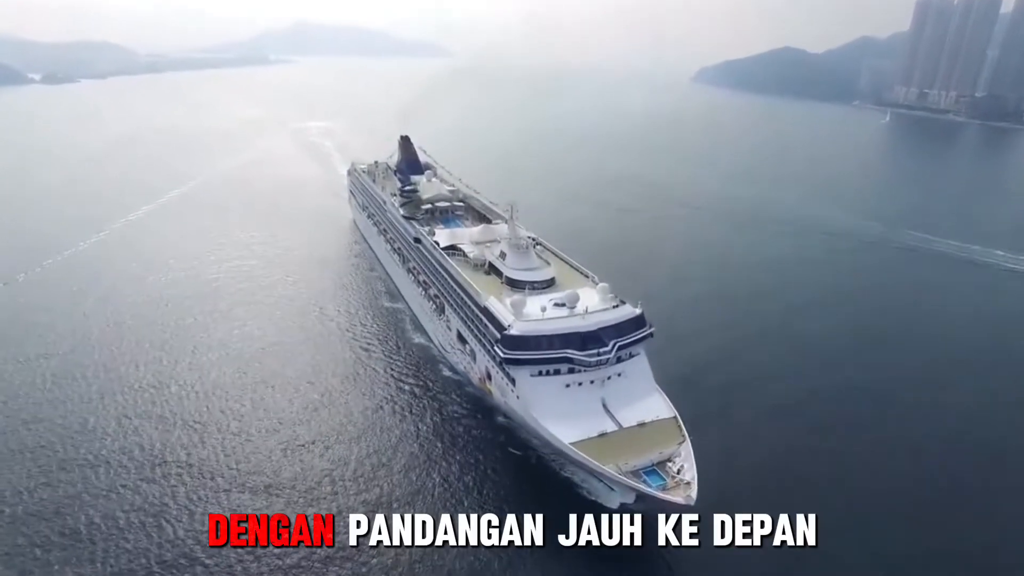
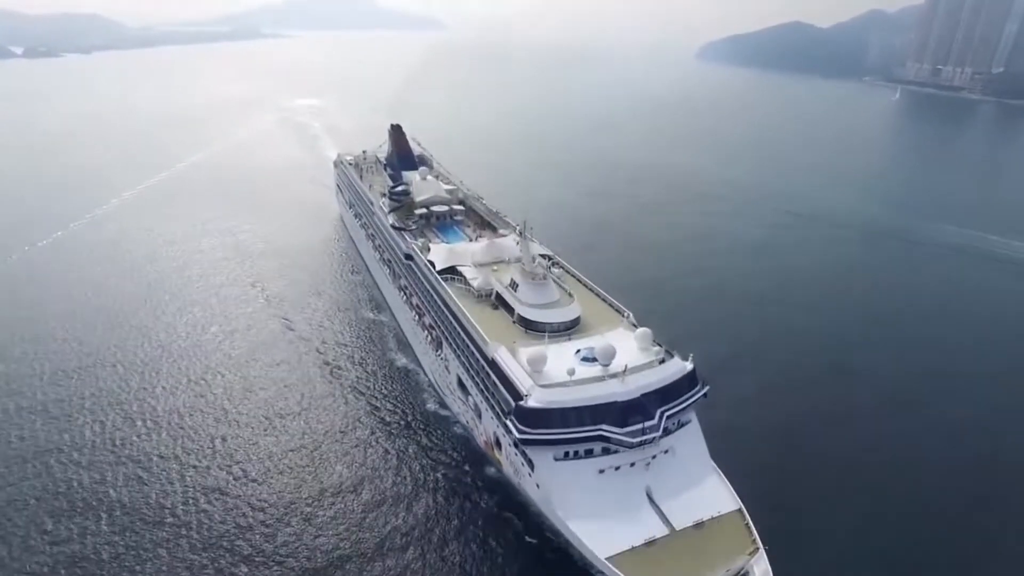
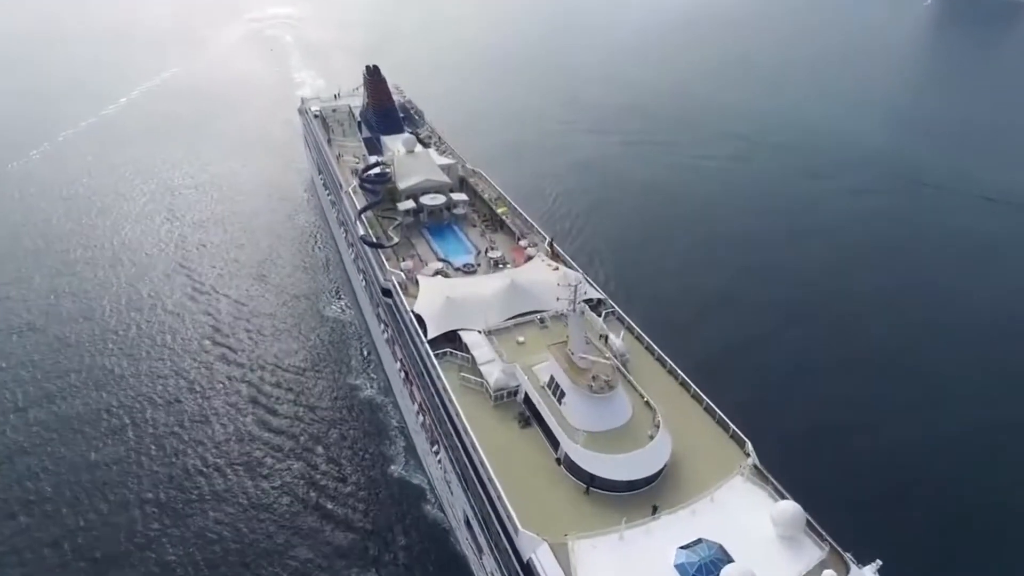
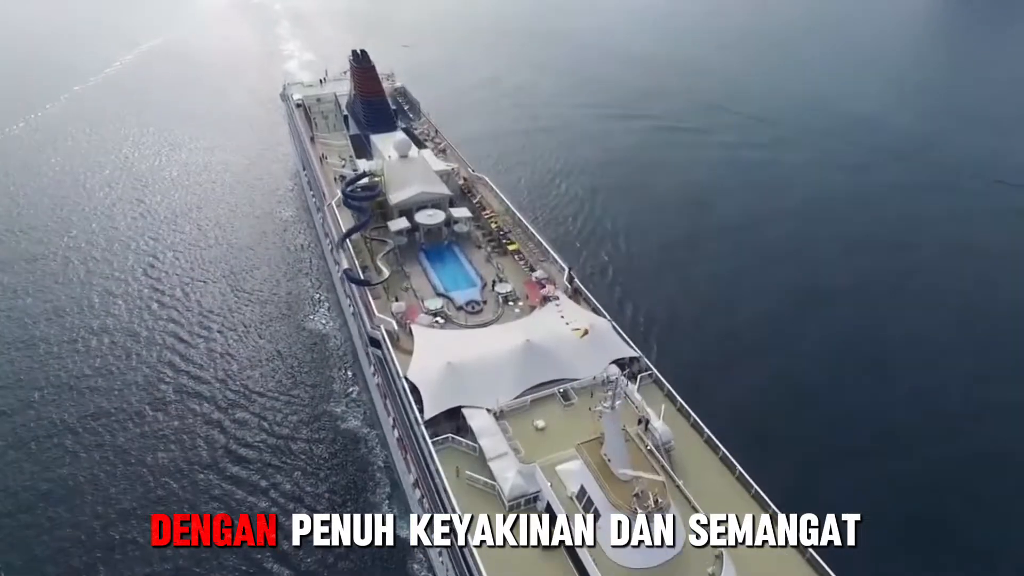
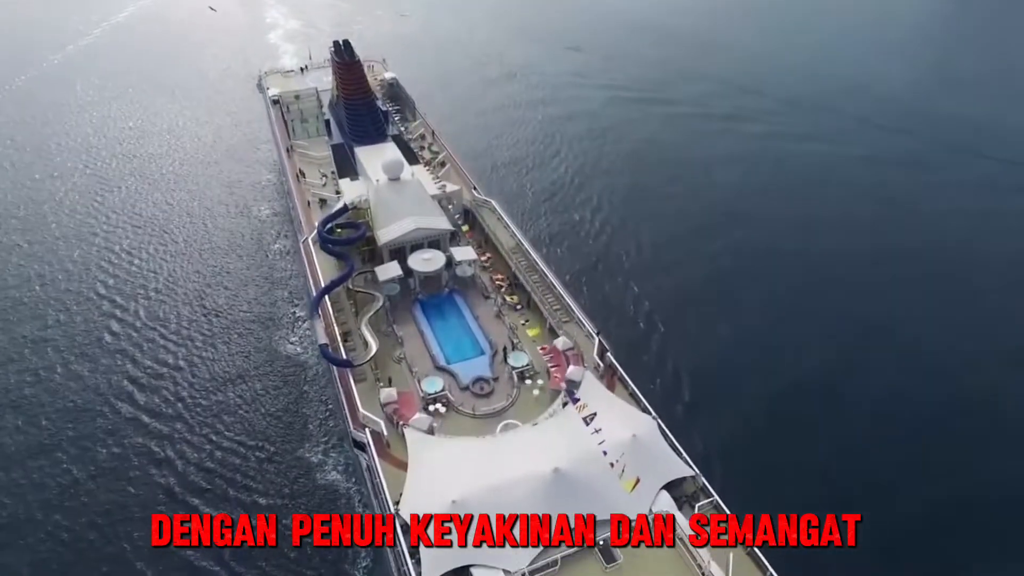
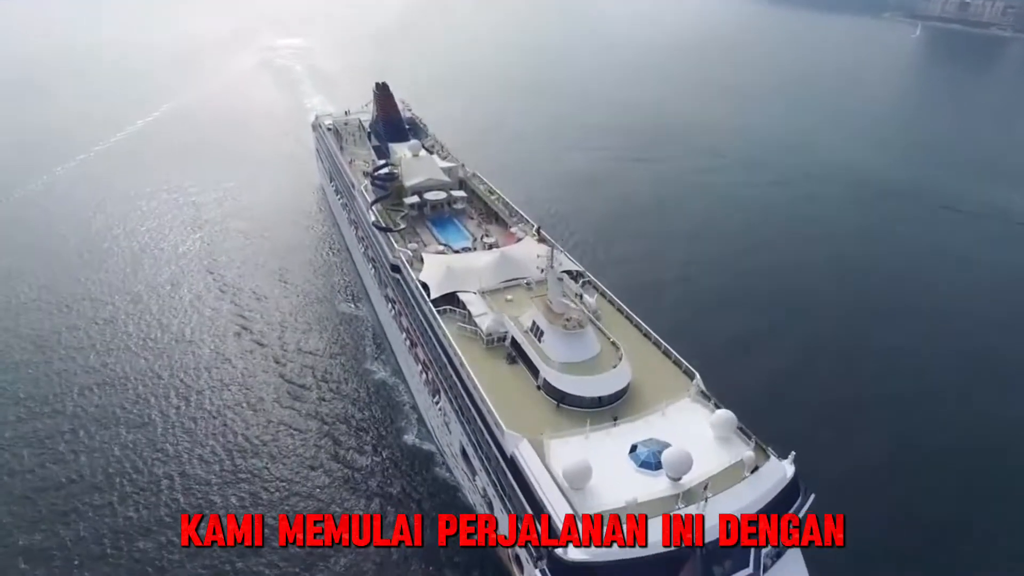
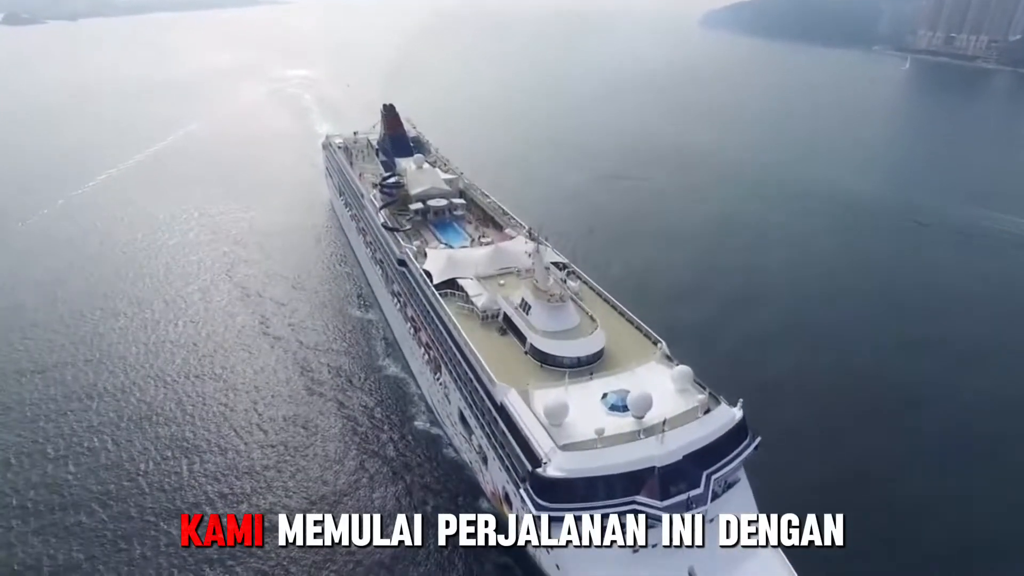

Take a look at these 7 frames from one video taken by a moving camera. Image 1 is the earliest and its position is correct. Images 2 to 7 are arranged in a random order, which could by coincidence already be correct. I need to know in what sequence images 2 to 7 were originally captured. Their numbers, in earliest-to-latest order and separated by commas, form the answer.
2, 7, 6, 3, 4, 5
